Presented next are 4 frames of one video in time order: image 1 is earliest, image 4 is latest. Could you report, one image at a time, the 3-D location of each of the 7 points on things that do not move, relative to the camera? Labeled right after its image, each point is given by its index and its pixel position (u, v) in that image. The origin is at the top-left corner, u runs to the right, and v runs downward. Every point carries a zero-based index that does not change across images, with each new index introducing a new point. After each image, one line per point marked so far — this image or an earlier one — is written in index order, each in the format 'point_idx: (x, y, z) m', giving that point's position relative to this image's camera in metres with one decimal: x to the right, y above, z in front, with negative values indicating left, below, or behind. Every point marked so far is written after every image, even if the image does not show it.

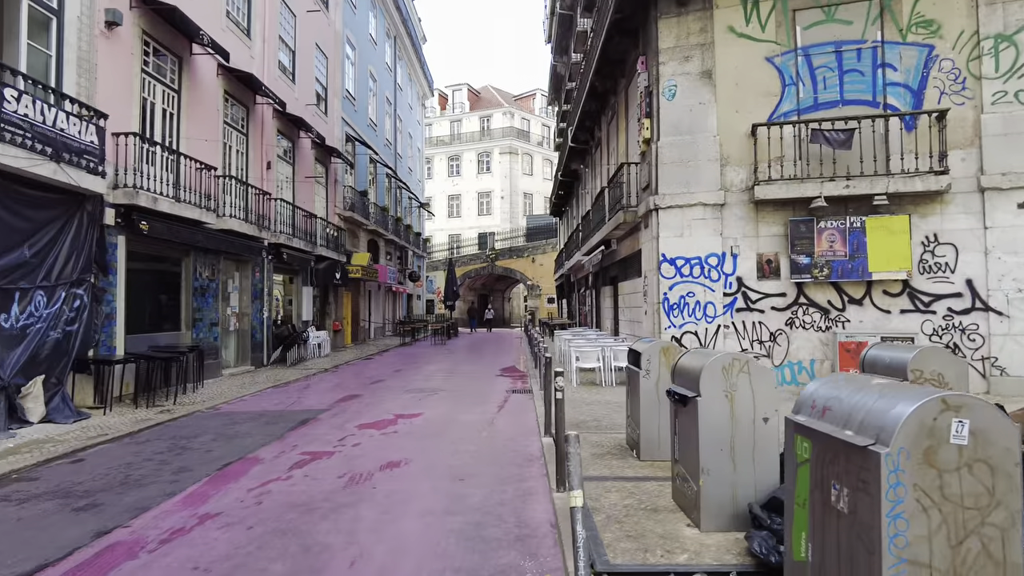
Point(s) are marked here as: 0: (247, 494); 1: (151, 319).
0: (-1.9, -1.5, +5.2) m
1: (-6.0, -0.5, +11.8) m
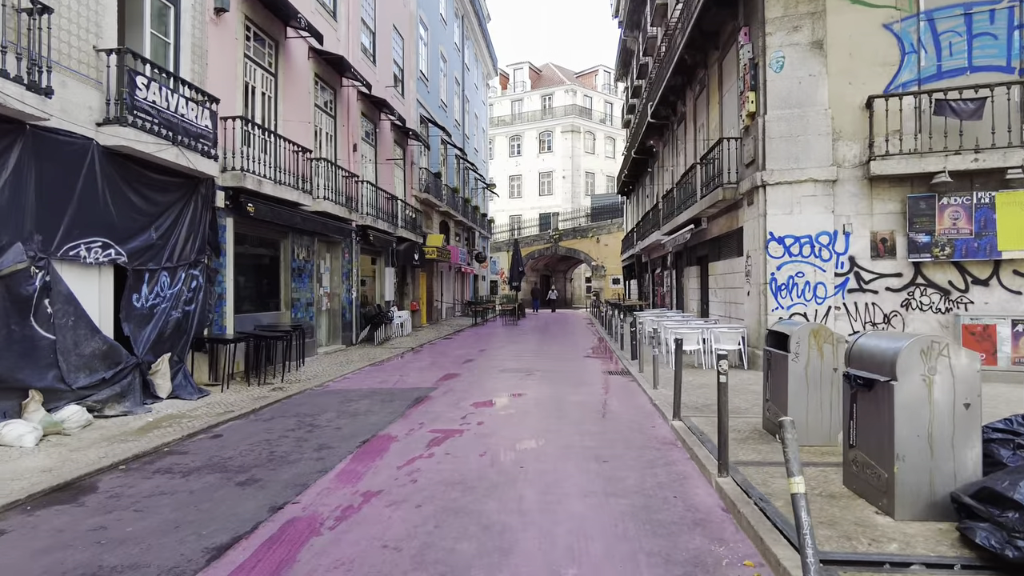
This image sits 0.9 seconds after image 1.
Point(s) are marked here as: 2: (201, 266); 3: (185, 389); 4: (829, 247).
0: (-0.8, -1.4, +5.3) m
1: (-4.4, -0.2, +12.1) m
2: (-4.3, +0.3, +9.9) m
3: (-4.2, -1.3, +9.0) m
4: (+4.7, +0.6, +10.5) m
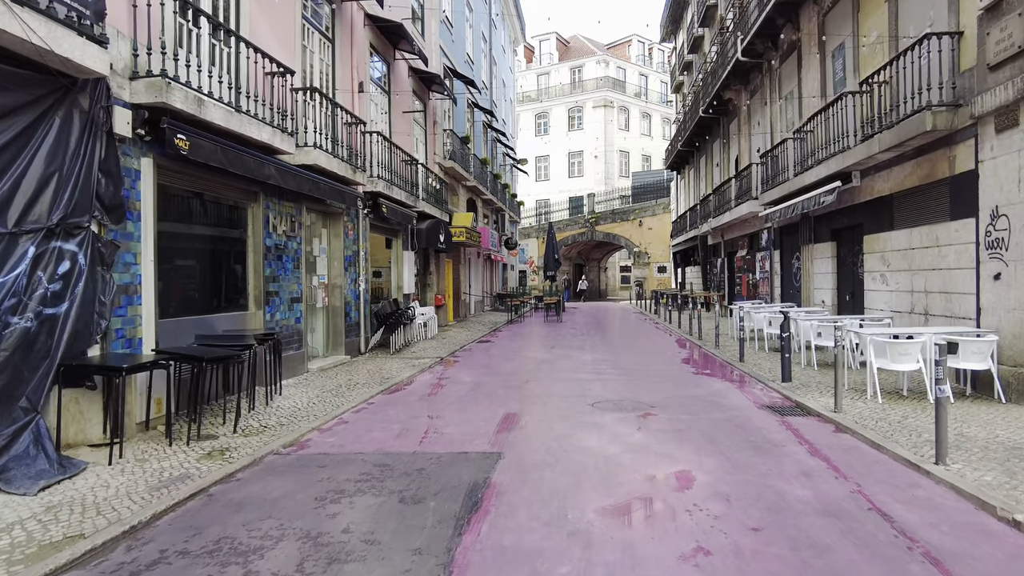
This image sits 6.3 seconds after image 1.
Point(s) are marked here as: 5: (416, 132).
0: (0.0, -1.3, +0.9) m
1: (-3.4, -0.1, +7.8) m
2: (-3.4, +0.4, +5.5) m
3: (-3.3, -1.2, +4.7) m
4: (+5.6, +0.8, +5.9) m
5: (-2.2, +3.7, +16.7) m
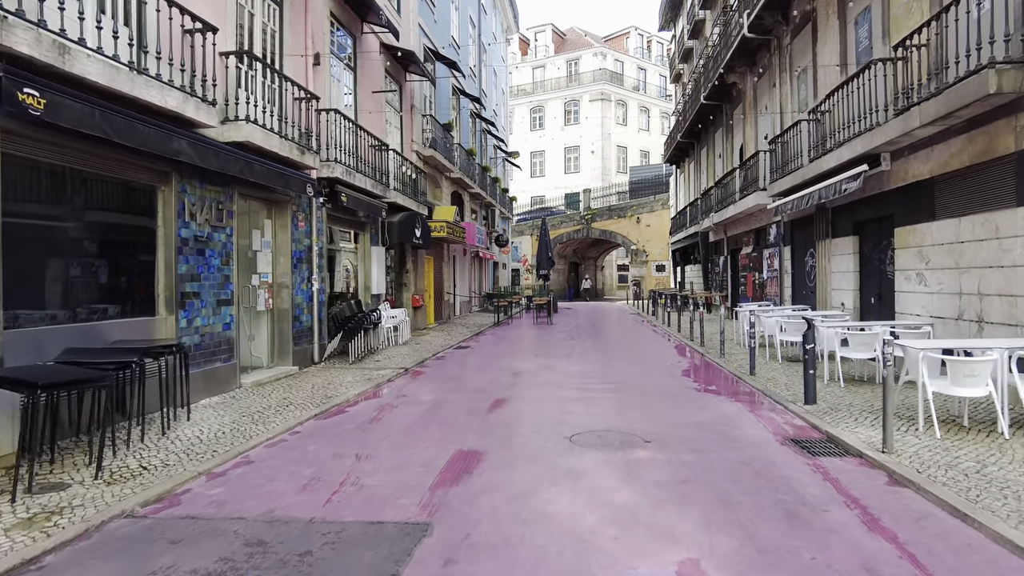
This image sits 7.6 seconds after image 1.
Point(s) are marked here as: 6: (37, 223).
0: (-0.3, -1.3, -0.7) m
1: (-3.7, -0.1, +6.2) m
2: (-3.8, +0.4, +4.0) m
3: (-3.6, -1.2, +3.1) m
4: (+5.3, +0.8, +4.4) m
5: (-2.6, +3.7, +15.1) m
6: (-3.9, +0.5, +5.7) m
